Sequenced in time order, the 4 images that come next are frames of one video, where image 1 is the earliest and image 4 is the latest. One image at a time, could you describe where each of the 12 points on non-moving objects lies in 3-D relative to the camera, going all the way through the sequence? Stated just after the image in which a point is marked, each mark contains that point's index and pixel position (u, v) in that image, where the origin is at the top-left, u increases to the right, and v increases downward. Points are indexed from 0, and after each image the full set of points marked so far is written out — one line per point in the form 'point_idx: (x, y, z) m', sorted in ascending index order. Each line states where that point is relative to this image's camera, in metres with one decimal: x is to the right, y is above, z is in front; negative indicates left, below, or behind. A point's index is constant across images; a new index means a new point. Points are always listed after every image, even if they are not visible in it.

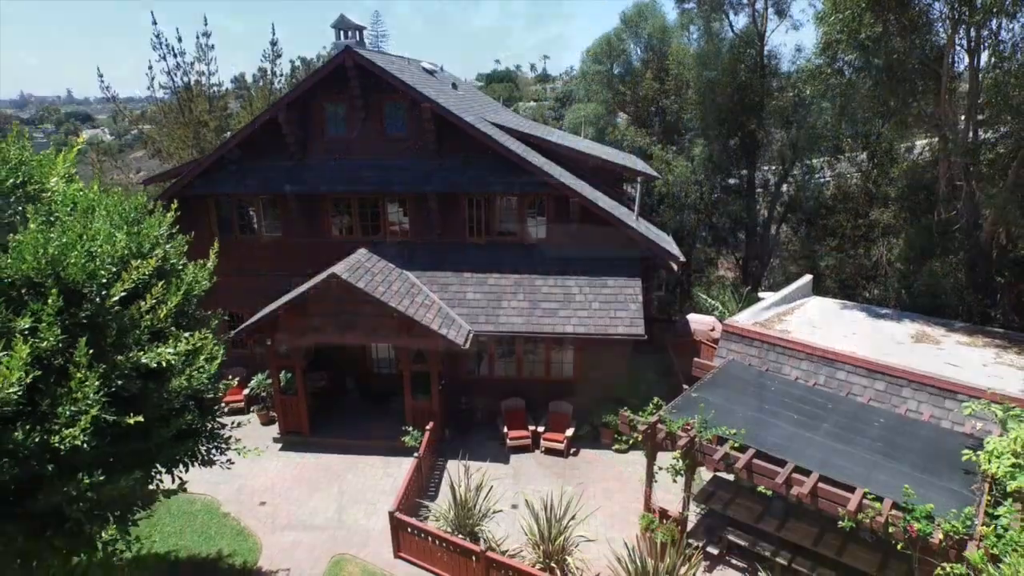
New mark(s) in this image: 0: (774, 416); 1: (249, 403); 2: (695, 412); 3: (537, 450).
0: (+4.3, -2.1, +11.8) m
1: (-6.4, -2.8, +17.6) m
2: (+3.1, -2.1, +11.9) m
3: (+0.6, -3.5, +15.7) m
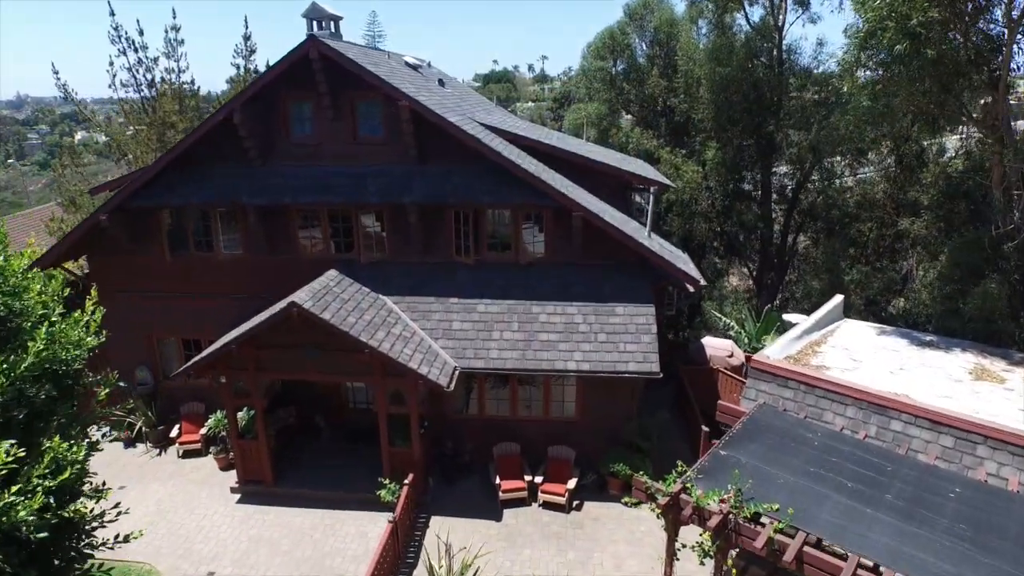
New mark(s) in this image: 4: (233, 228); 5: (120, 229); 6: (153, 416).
0: (+4.2, -2.6, +9.6) m
1: (-6.5, -3.3, +15.4) m
2: (+2.9, -2.6, +9.8) m
3: (+0.4, -4.0, +13.5) m
4: (-5.9, +1.3, +15.3) m
5: (-8.2, +1.2, +15.0) m
6: (-8.1, -2.9, +16.2) m
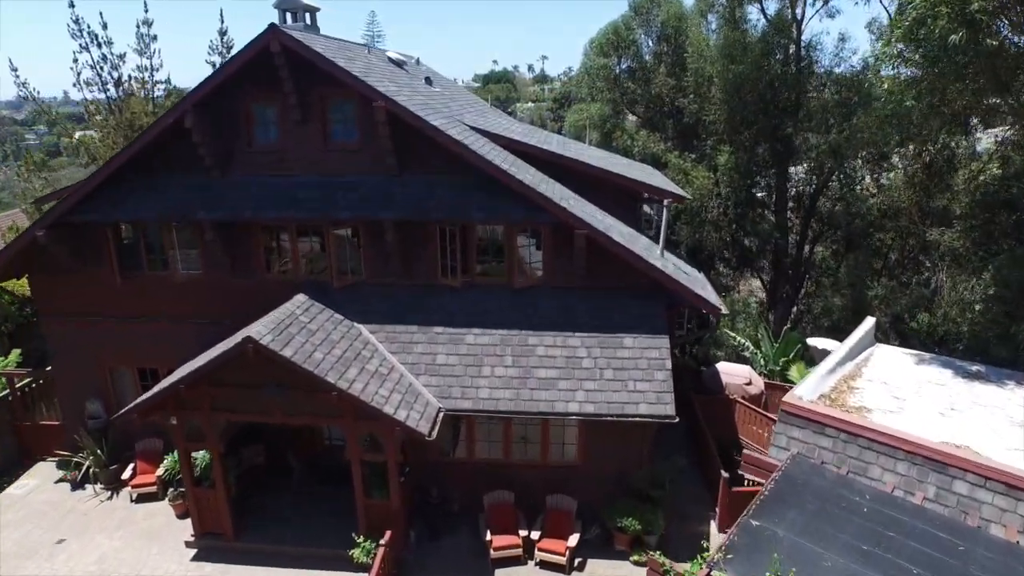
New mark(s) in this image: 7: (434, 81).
0: (+4.0, -3.1, +7.9) m
1: (-6.6, -3.8, +13.6) m
2: (+2.8, -3.0, +8.0) m
3: (+0.3, -4.5, +11.8) m
4: (-6.0, +0.8, +13.5) m
5: (-8.3, +0.8, +13.3) m
6: (-8.2, -3.3, +14.5) m
7: (-2.0, +5.3, +18.3) m
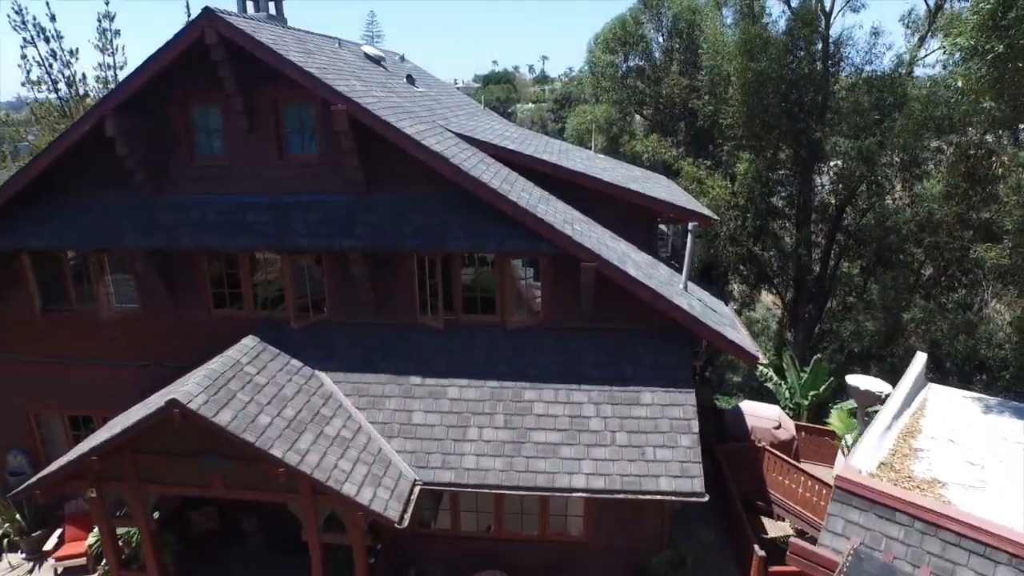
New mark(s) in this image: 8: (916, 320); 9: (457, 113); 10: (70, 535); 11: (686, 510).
0: (+3.9, -3.6, +5.8) m
1: (-6.8, -4.4, +11.5) m
2: (+2.7, -3.6, +5.9) m
3: (+0.2, -5.1, +9.7) m
4: (-6.1, +0.3, +11.4) m
5: (-8.4, +0.2, +11.2) m
6: (-8.3, -3.9, +12.4) m
7: (-2.1, +4.7, +16.2) m
8: (+11.0, -0.8, +19.6) m
9: (-1.1, +3.6, +14.5) m
10: (-7.3, -4.1, +12.0) m
11: (+3.1, -4.0, +12.9) m
